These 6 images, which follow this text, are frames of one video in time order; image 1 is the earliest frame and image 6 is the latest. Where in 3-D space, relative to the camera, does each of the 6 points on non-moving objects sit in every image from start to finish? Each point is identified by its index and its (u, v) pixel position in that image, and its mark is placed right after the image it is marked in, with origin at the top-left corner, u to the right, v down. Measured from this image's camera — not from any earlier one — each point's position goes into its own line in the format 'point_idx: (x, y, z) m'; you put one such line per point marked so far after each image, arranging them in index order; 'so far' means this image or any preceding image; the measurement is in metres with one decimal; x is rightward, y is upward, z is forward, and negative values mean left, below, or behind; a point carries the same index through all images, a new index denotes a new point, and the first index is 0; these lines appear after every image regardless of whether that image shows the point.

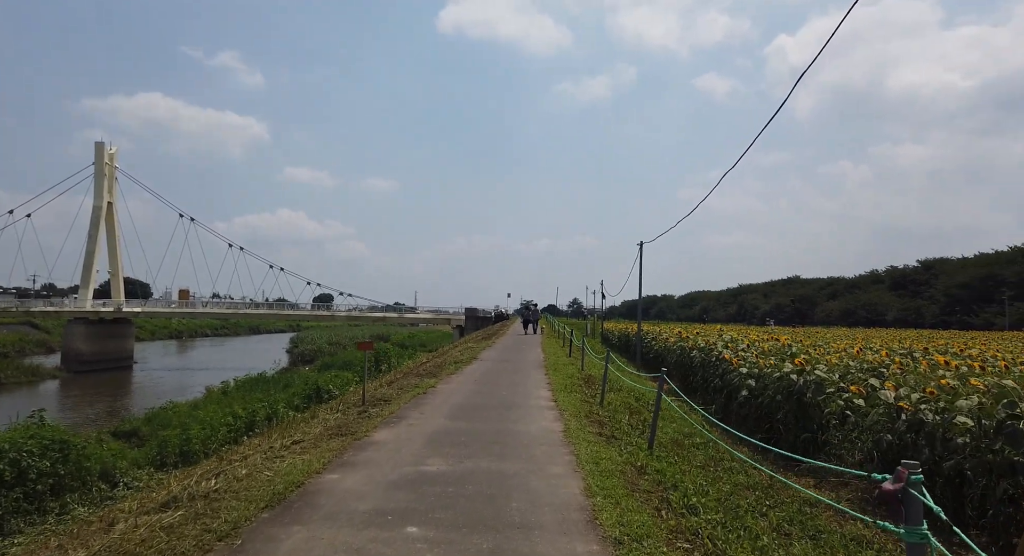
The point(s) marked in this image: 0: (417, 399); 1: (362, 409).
0: (-1.3, -1.7, +7.8) m
1: (-1.9, -1.6, +7.0) m
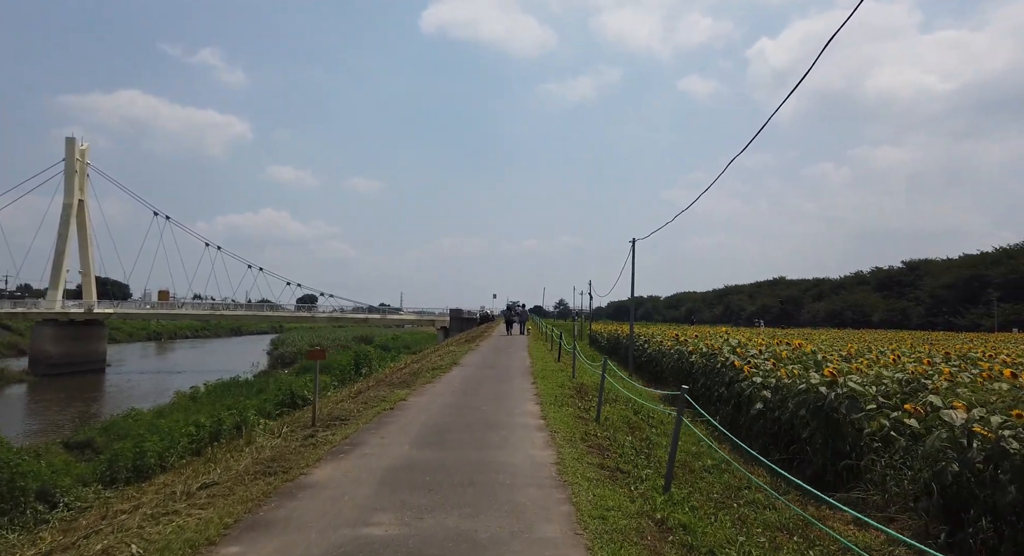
0: (-1.5, -1.6, +6.6) m
1: (-2.1, -1.6, +5.8) m
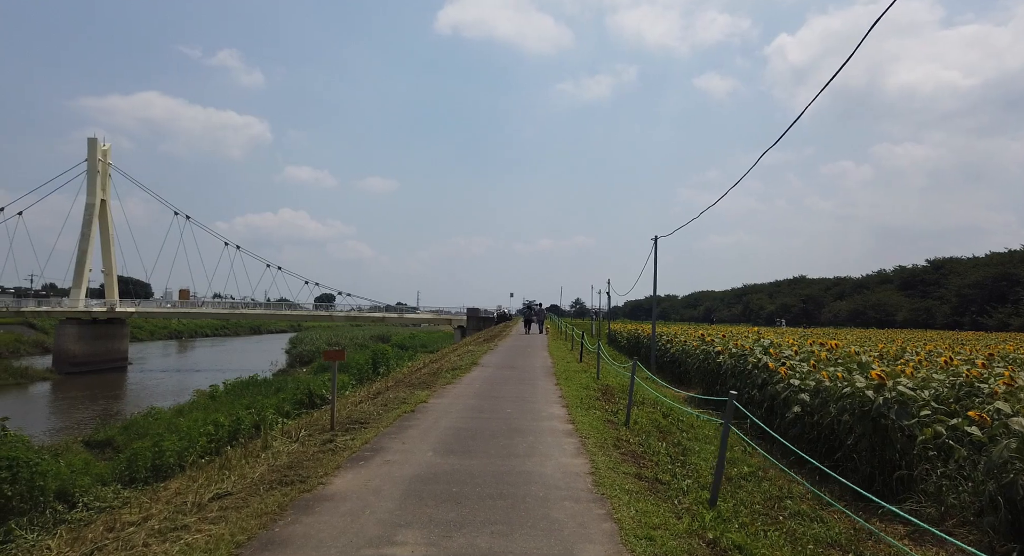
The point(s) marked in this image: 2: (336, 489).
0: (-1.2, -1.6, +6.3) m
1: (-1.8, -1.6, +5.5) m
2: (-1.2, -1.4, +3.9) m
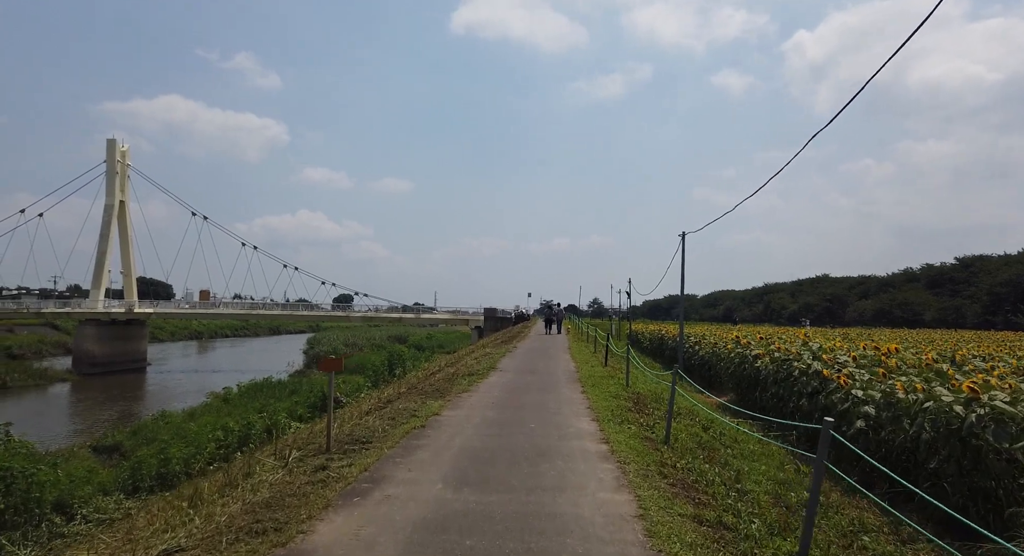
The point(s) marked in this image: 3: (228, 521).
0: (-1.0, -1.6, +5.5) m
1: (-1.6, -1.5, +4.7) m
2: (-1.0, -1.4, +3.0) m
3: (-1.7, -1.5, +3.4) m
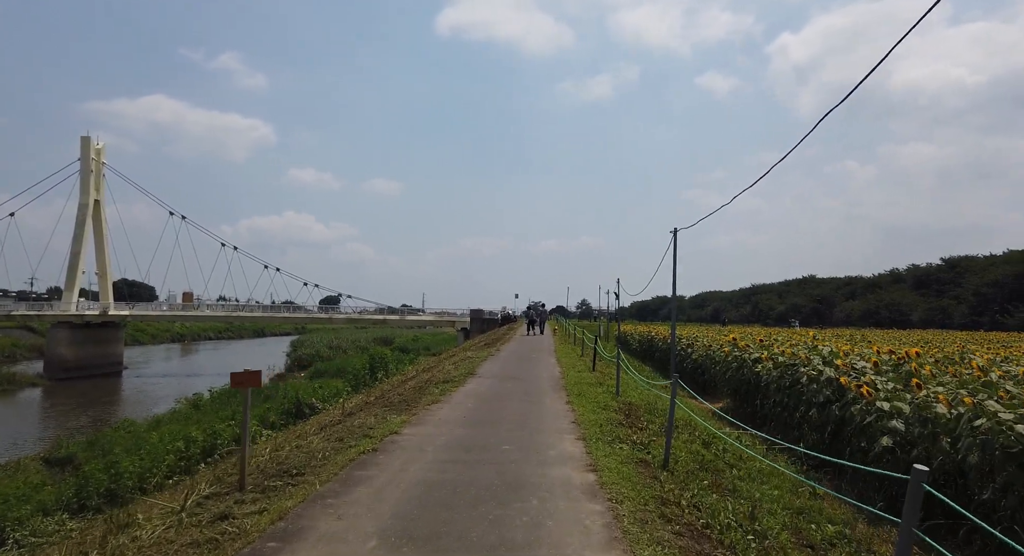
0: (-1.3, -1.5, +4.5) m
1: (-1.8, -1.5, +3.7) m
2: (-1.3, -1.4, +2.0) m
3: (-1.9, -1.4, +2.4) m
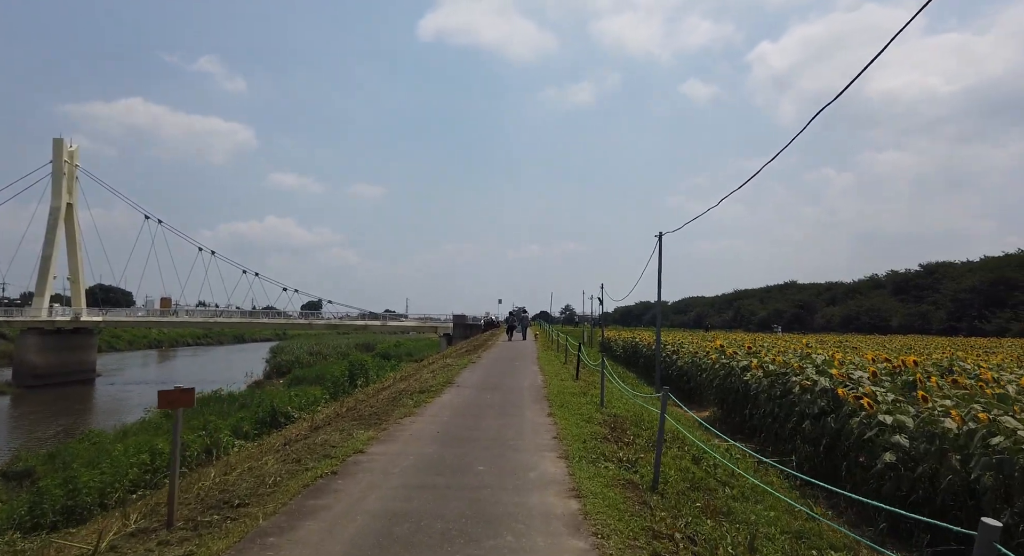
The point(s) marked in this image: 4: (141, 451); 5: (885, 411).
0: (-1.5, -1.6, +3.9) m
1: (-2.0, -1.5, +3.1) m
2: (-1.4, -1.4, +1.5) m
3: (-2.1, -1.4, +1.8) m
4: (-10.4, -4.9, +15.7) m
5: (+3.9, -1.4, +5.8) m
